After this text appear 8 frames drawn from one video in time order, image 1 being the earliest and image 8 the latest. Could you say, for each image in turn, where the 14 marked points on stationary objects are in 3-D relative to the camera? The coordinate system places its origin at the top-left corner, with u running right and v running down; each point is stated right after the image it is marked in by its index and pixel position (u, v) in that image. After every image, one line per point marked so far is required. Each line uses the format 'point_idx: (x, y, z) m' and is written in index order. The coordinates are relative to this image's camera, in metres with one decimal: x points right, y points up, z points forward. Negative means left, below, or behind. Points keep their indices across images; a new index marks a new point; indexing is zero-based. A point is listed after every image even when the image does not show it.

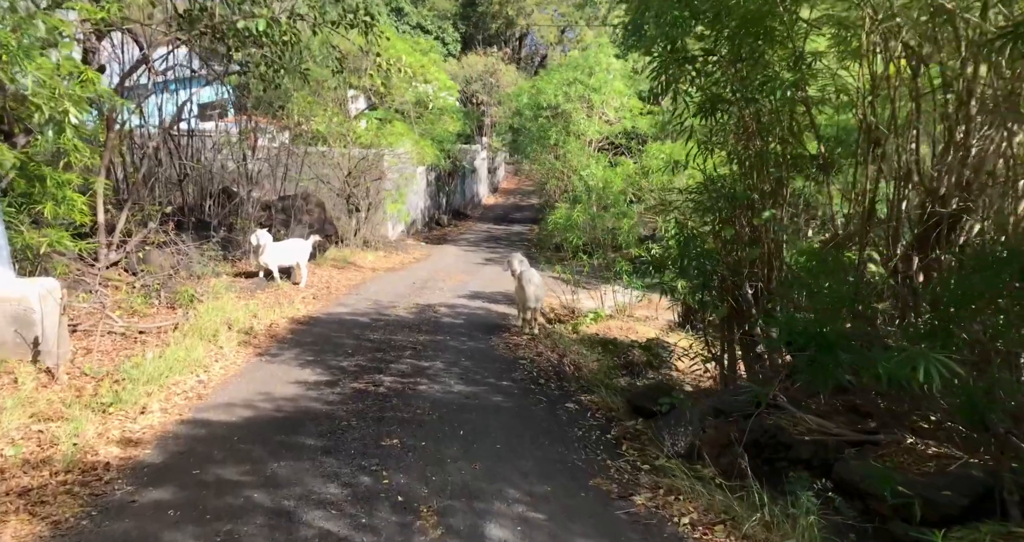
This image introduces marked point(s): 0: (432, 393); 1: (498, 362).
0: (-0.7, -1.1, +7.4) m
1: (-0.2, -1.0, +8.8) m
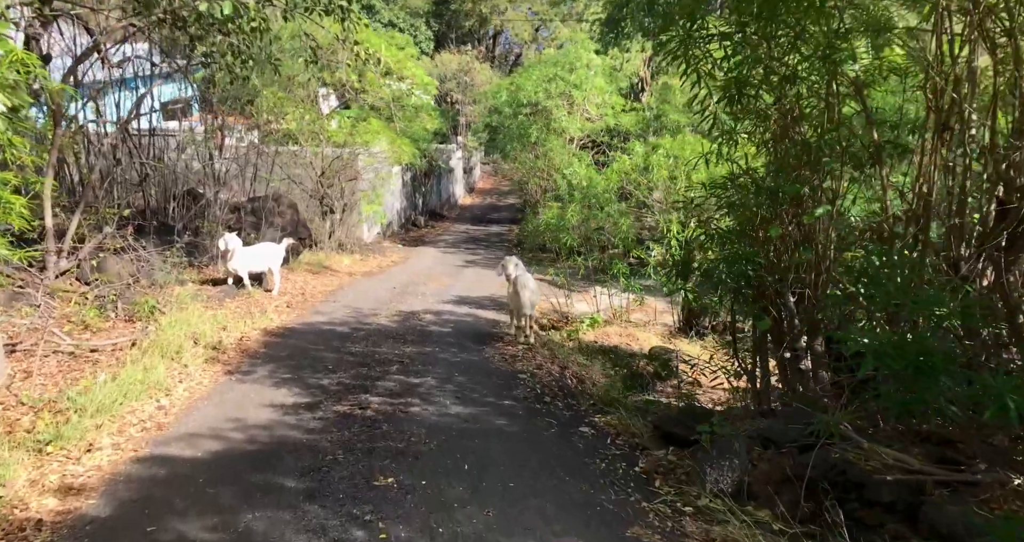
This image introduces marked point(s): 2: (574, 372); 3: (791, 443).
0: (-0.7, -1.2, +6.6) m
1: (-0.2, -1.0, +8.0) m
2: (+0.7, -1.1, +8.8) m
3: (+1.7, -1.1, +4.9) m
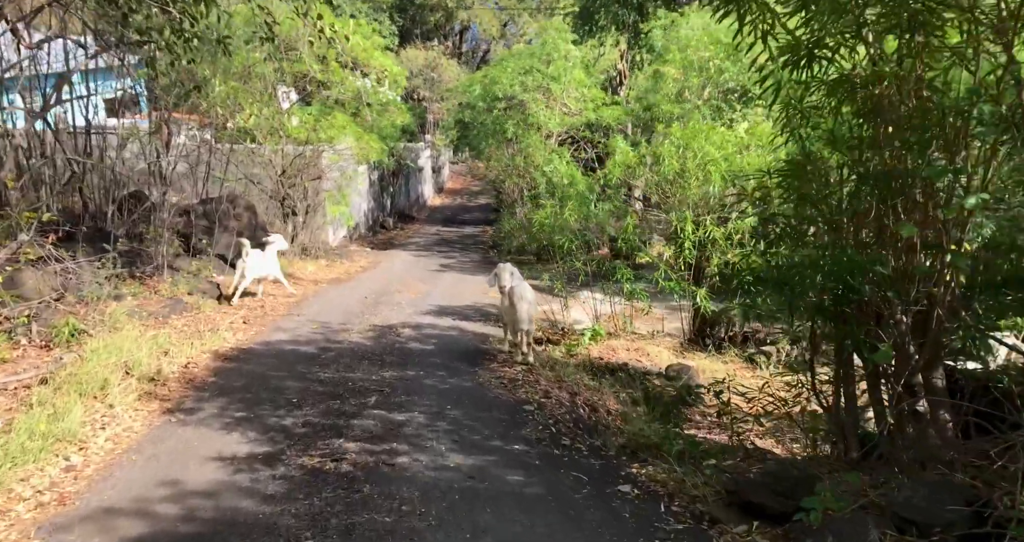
0: (-0.6, -1.3, +5.2) m
1: (-0.1, -1.1, +6.6) m
2: (+0.7, -1.2, +7.4) m
3: (+1.9, -1.1, +3.6) m
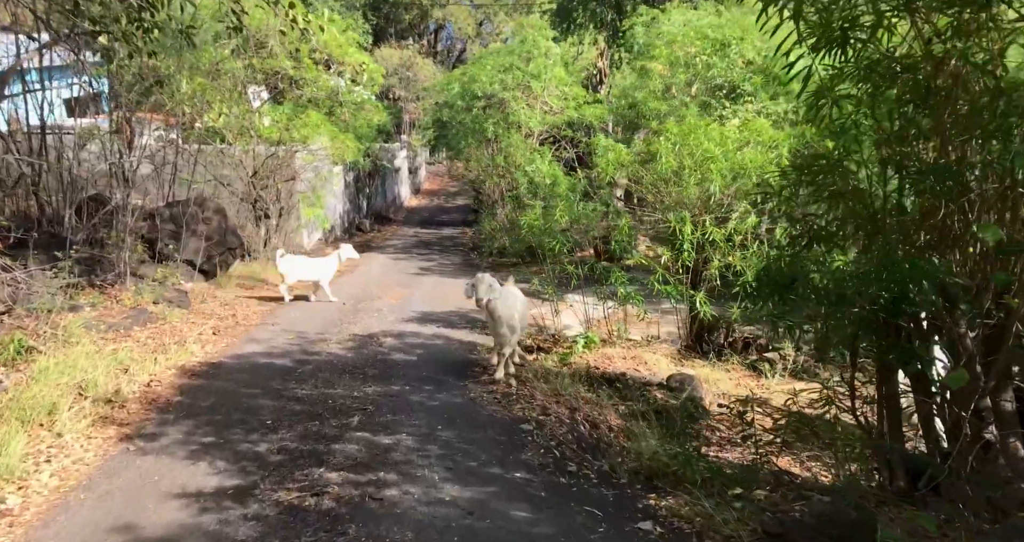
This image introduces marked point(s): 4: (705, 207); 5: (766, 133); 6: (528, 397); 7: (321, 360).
0: (-0.6, -1.3, +4.6) m
1: (-0.2, -1.2, +6.0) m
2: (+0.6, -1.2, +6.9) m
3: (+1.9, -1.1, +3.1) m
4: (+2.0, +0.7, +8.6) m
5: (+2.6, +1.5, +8.6) m
6: (+0.1, -1.1, +7.1) m
7: (-2.1, -1.0, +9.1) m
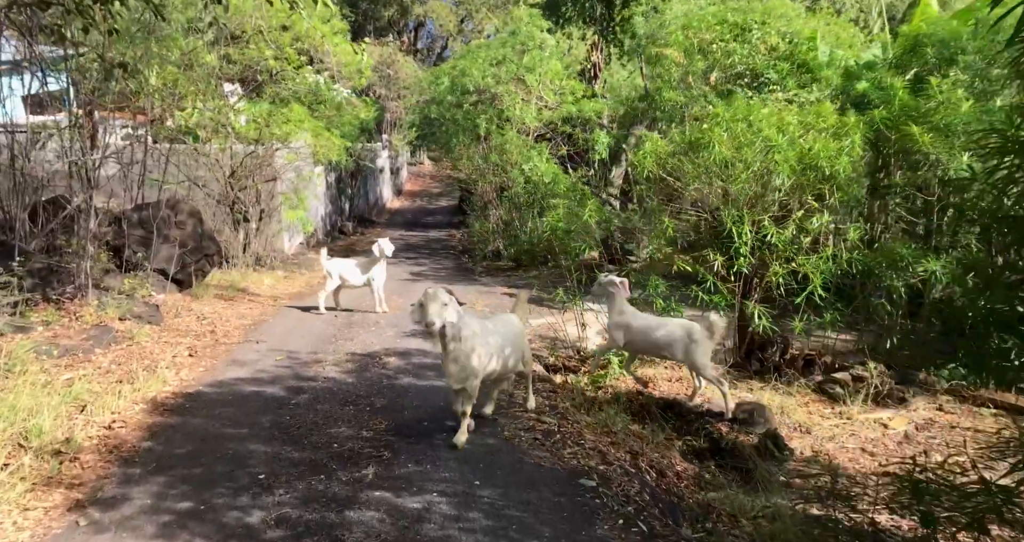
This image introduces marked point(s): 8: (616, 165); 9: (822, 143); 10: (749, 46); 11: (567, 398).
0: (-0.2, -1.4, +3.3) m
1: (+0.2, -1.3, +4.8) m
2: (+0.9, -1.3, +5.6) m
3: (+2.4, -1.2, +1.9) m
4: (+2.2, +0.6, +7.4) m
5: (+2.9, +1.4, +7.5) m
6: (+0.5, -1.2, +5.9) m
7: (-1.9, -1.1, +7.8) m
8: (+2.3, +2.4, +18.9) m
9: (+2.7, +1.1, +7.1) m
10: (+3.8, +3.6, +13.1) m
11: (+0.5, -1.1, +7.2) m
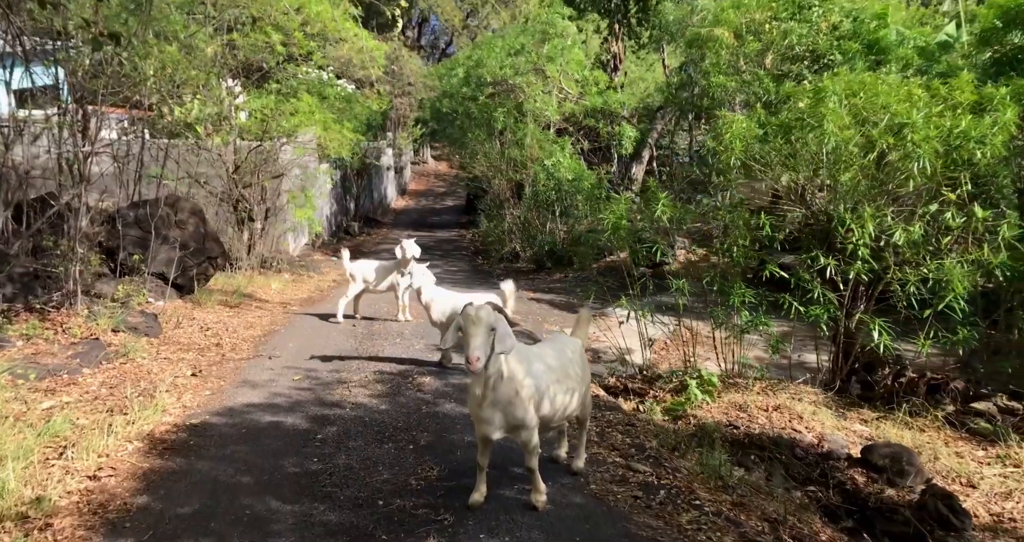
0: (+0.4, -1.5, +2.1) m
1: (+0.7, -1.3, +3.5) m
2: (+1.5, -1.4, +4.4) m
3: (+2.9, -1.3, +0.6) m
4: (+2.8, +0.6, +6.2) m
5: (+3.4, +1.3, +6.2) m
6: (+1.0, -1.3, +4.6) m
7: (-1.3, -1.2, +6.5) m
8: (+2.8, +2.3, +17.6) m
9: (+3.2, +1.0, +5.9) m
10: (+4.3, +3.5, +11.8) m
11: (+1.0, -1.2, +6.0) m
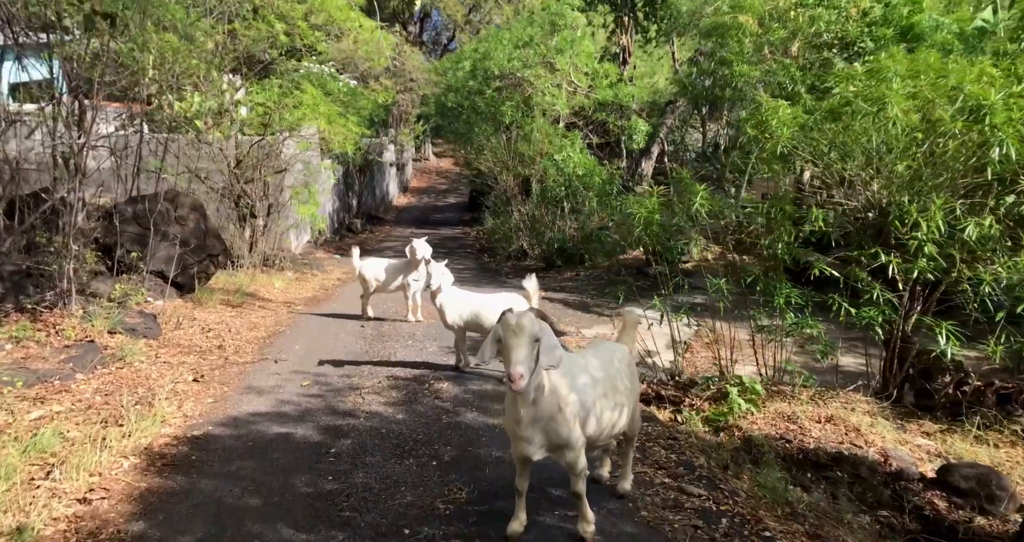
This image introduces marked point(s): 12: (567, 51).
0: (+0.6, -1.5, +1.5) m
1: (+0.9, -1.3, +3.0) m
2: (+1.7, -1.4, +3.9) m
3: (+3.1, -1.3, +0.1) m
4: (+3.0, +0.6, +5.7) m
5: (+3.6, +1.3, +5.7) m
6: (+1.2, -1.3, +4.1) m
7: (-1.1, -1.2, +6.0) m
8: (+3.0, +2.4, +17.1) m
9: (+3.4, +1.0, +5.4) m
10: (+4.5, +3.5, +11.3) m
11: (+1.2, -1.2, +5.4) m
12: (+1.3, +4.8, +17.9) m
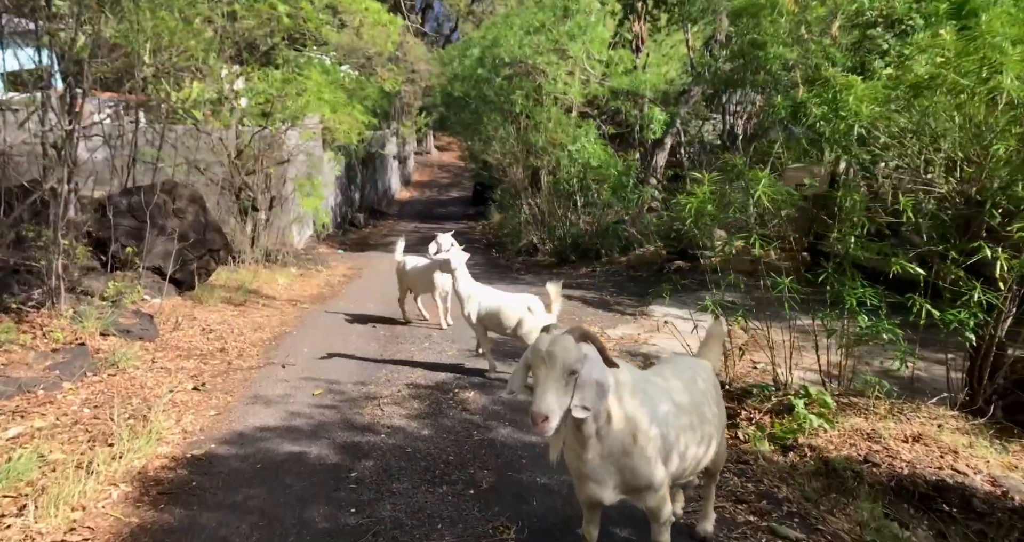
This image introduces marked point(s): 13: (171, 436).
0: (+0.9, -1.5, +0.8) m
1: (+1.2, -1.3, +2.3) m
2: (+2.0, -1.4, +3.2) m
3: (+3.4, -1.3, -0.6) m
4: (+3.3, +0.6, +4.9) m
5: (+3.9, +1.3, +5.0) m
6: (+1.5, -1.3, +3.4) m
7: (-0.8, -1.2, +5.3) m
8: (+3.3, +2.5, +16.4) m
9: (+3.7, +1.0, +4.6) m
10: (+4.8, +3.6, +10.5) m
11: (+1.5, -1.2, +4.7) m
12: (+1.6, +4.9, +17.2) m
13: (-2.2, -1.1, +5.4) m
